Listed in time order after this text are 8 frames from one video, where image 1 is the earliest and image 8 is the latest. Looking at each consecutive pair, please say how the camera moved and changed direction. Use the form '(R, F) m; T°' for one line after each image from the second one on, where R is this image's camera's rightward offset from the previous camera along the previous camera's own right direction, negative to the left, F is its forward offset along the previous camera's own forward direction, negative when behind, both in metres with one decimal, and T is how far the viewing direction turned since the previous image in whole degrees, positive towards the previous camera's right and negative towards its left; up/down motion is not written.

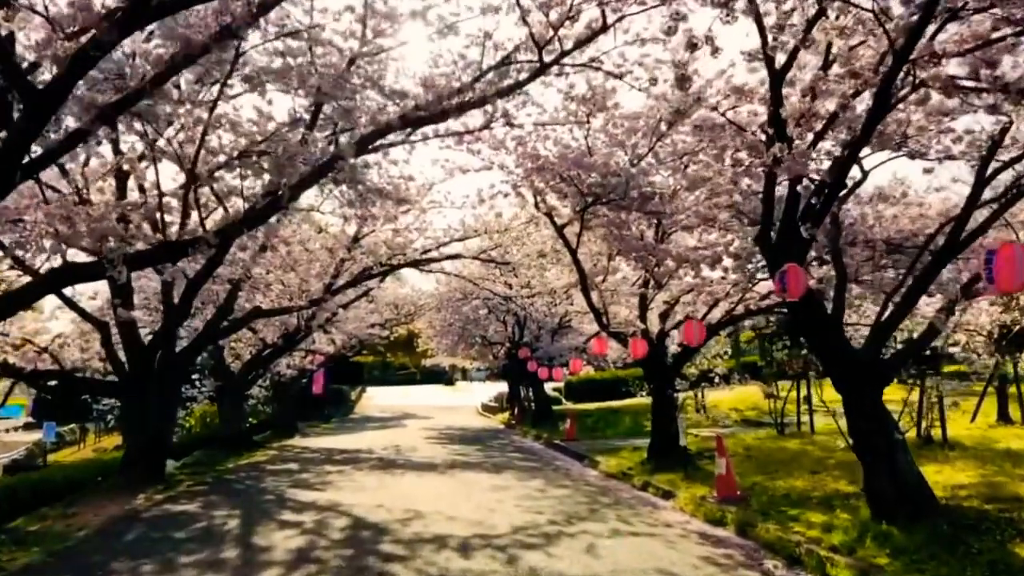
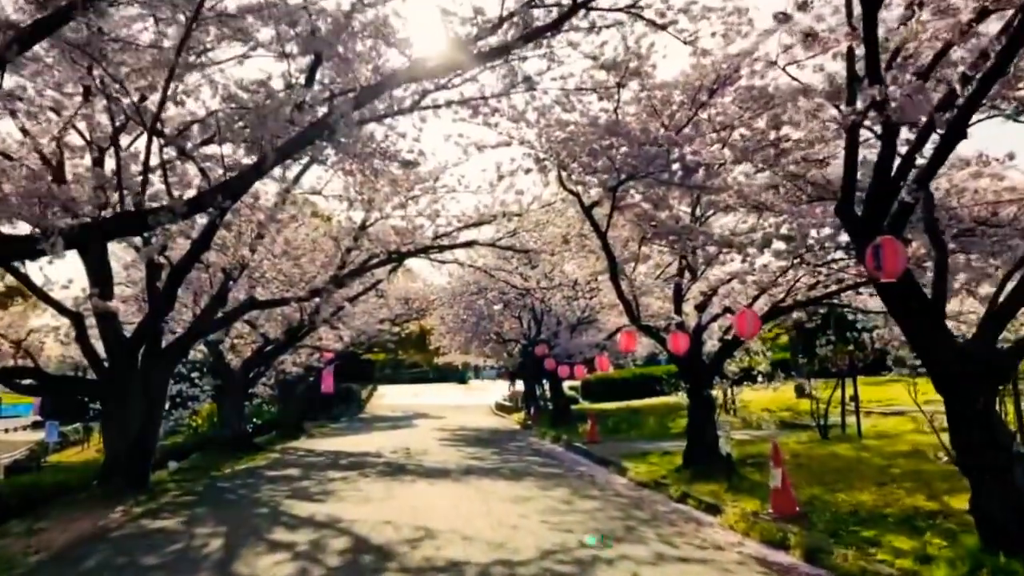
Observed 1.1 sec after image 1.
(-0.2, +1.9) m; -1°
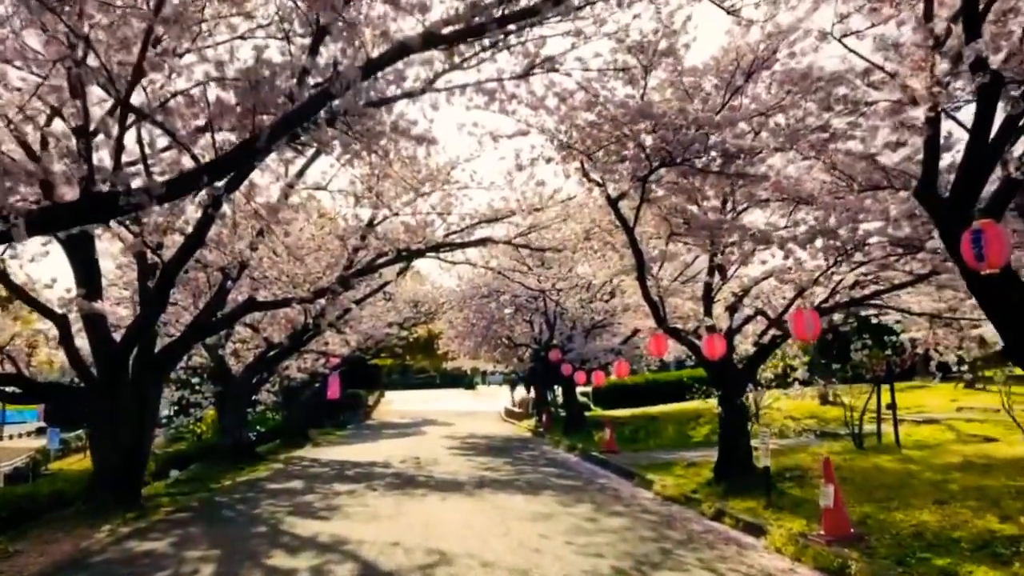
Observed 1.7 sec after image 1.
(-0.2, +1.2) m; 0°
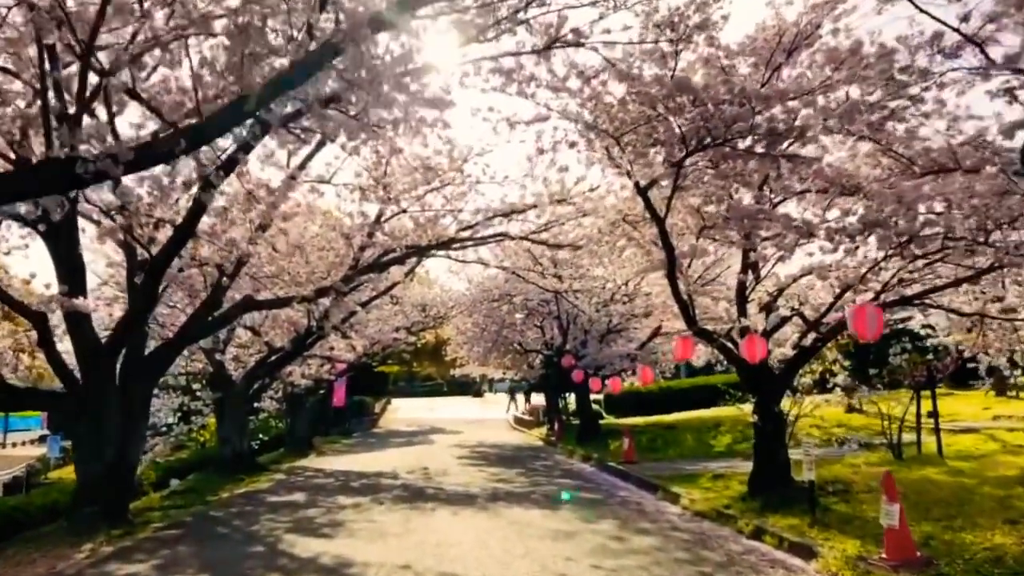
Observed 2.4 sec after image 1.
(-0.2, +1.2) m; 0°
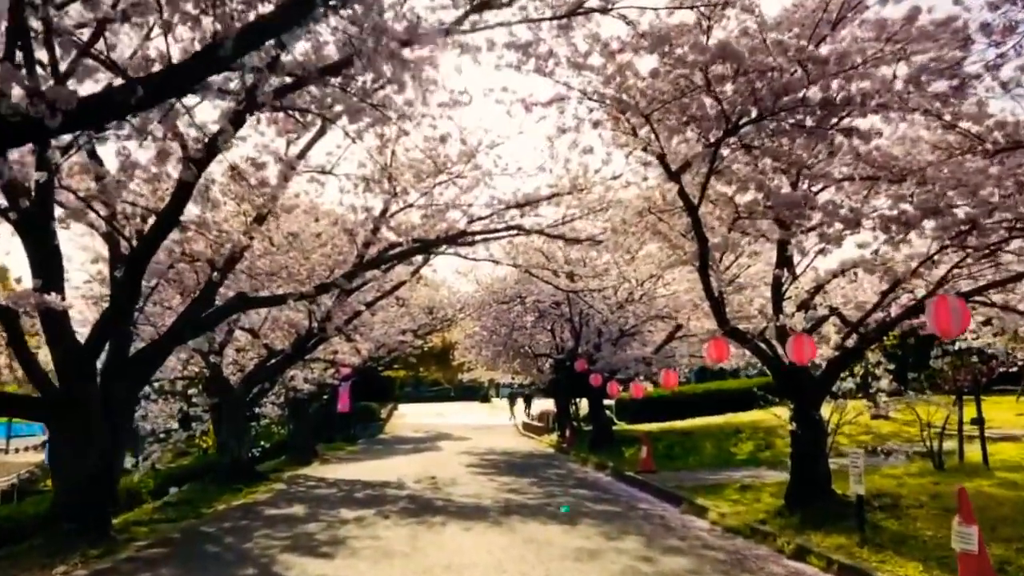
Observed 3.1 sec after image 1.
(-0.2, +1.2) m; 0°
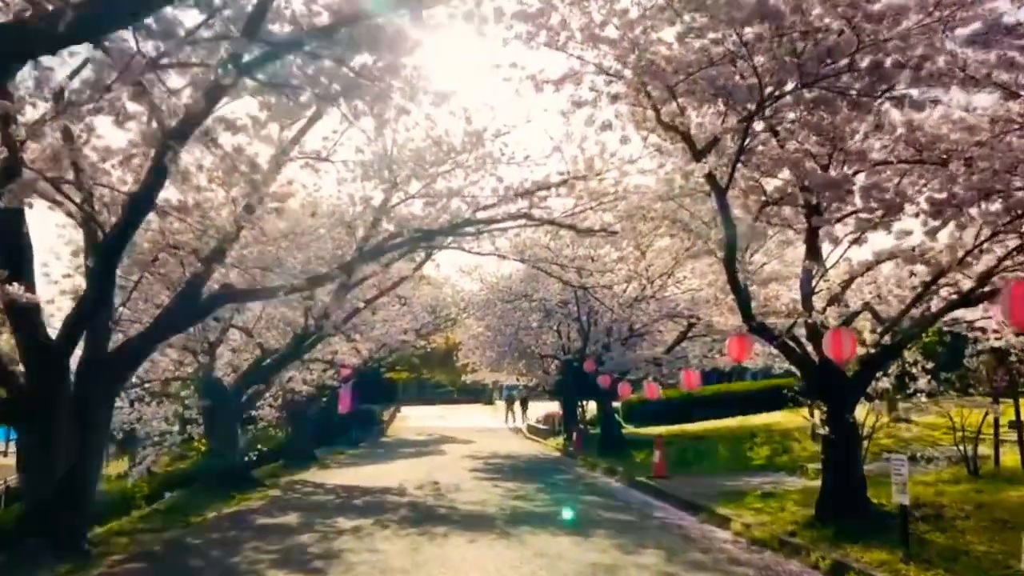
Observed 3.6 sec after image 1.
(-0.1, +1.1) m; 0°
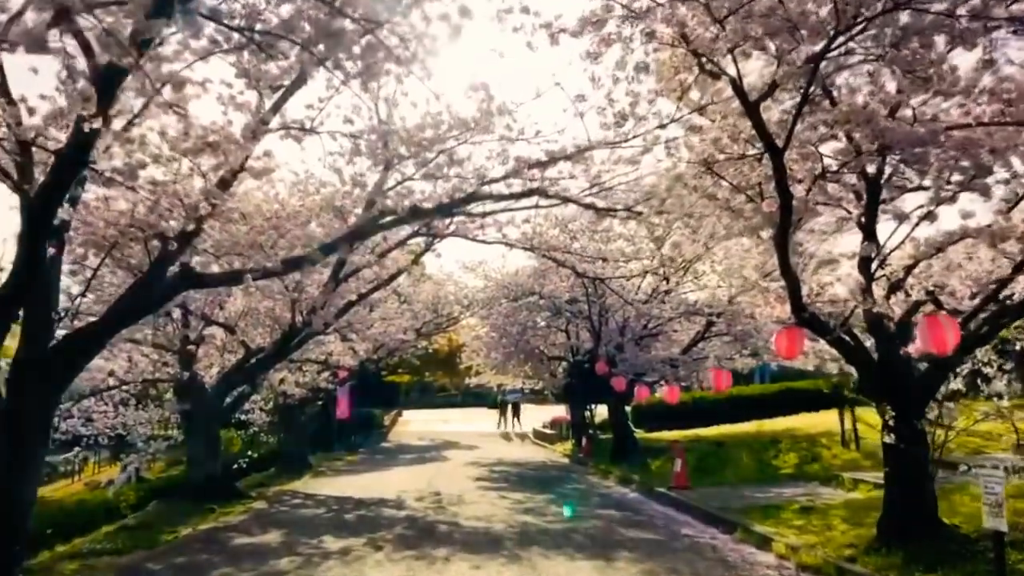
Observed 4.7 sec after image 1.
(-0.1, +1.9) m; 0°
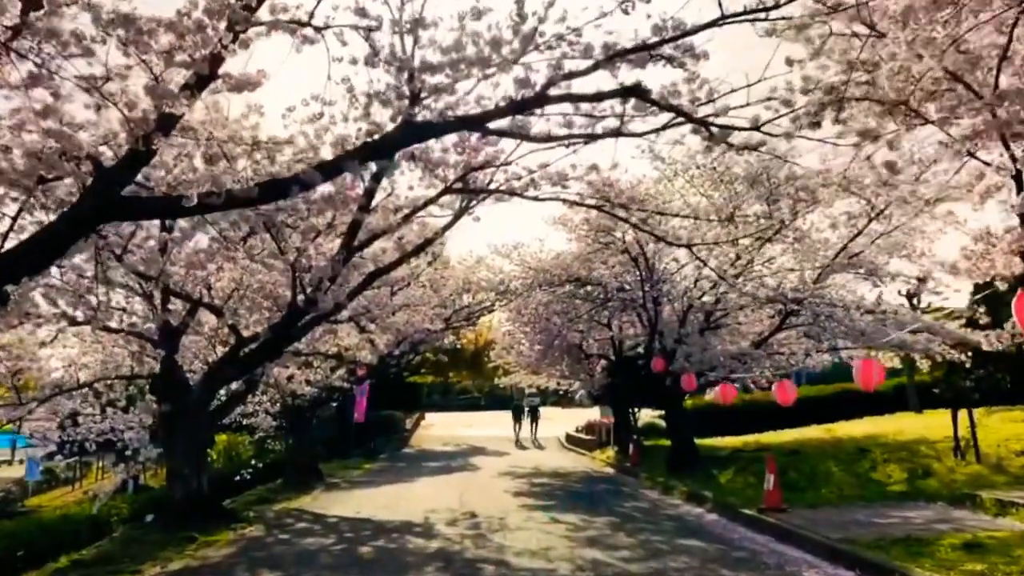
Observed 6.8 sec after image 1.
(-0.7, +3.9) m; -1°
